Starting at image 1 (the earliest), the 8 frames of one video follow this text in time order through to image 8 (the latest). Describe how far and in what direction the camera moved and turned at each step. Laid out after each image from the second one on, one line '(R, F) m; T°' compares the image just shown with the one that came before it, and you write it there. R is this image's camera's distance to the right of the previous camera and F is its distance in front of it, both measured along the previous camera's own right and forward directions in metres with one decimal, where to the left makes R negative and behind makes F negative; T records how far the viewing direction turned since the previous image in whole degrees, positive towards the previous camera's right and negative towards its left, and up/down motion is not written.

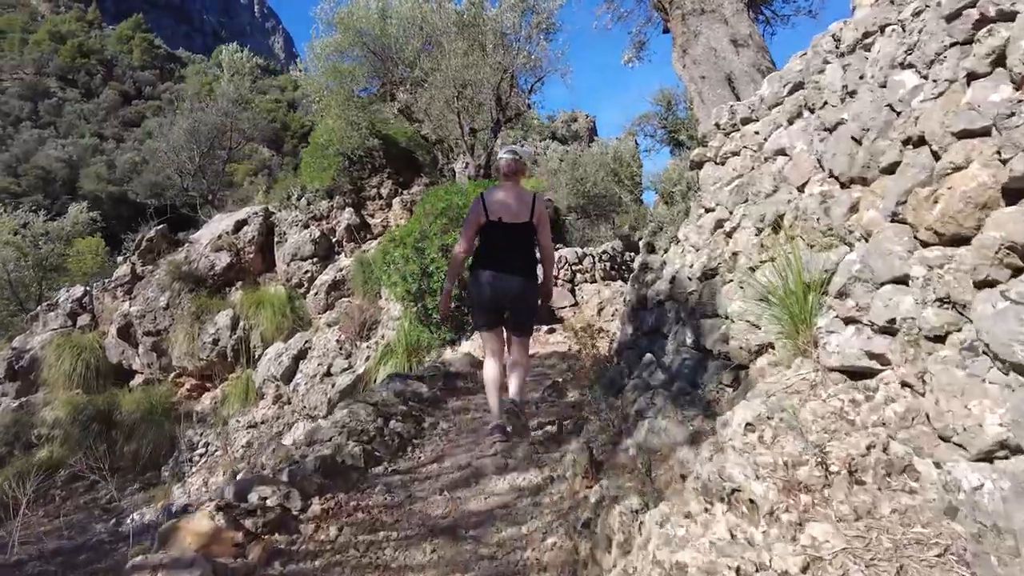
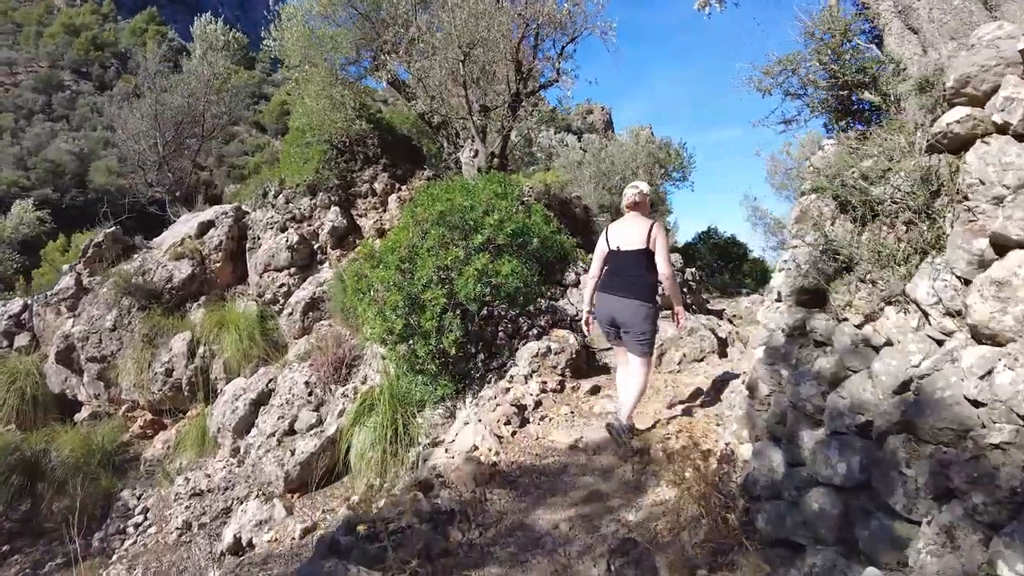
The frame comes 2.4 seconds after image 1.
(-0.1, +1.9) m; -1°
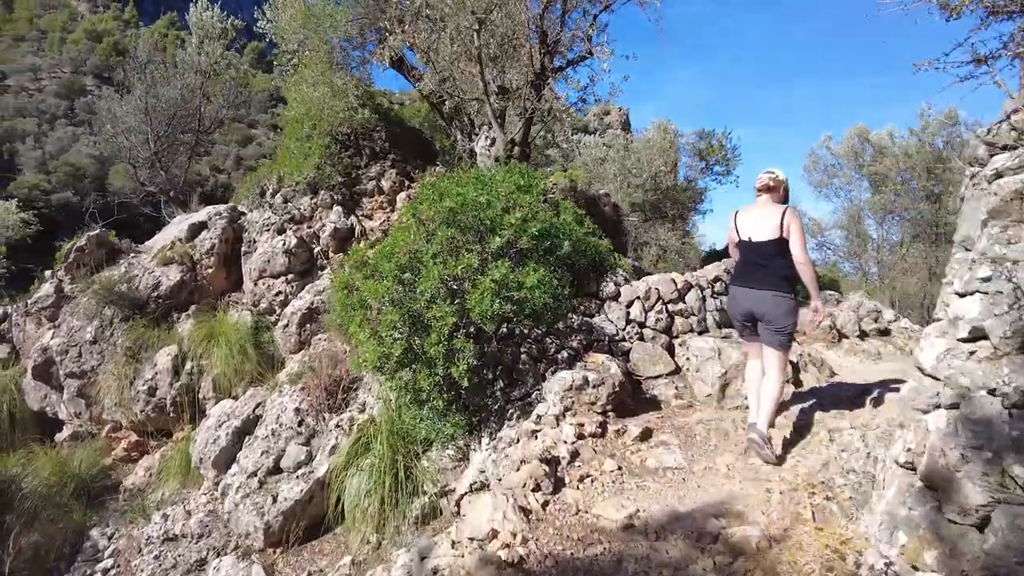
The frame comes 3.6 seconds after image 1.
(-0.1, +0.9) m; -1°
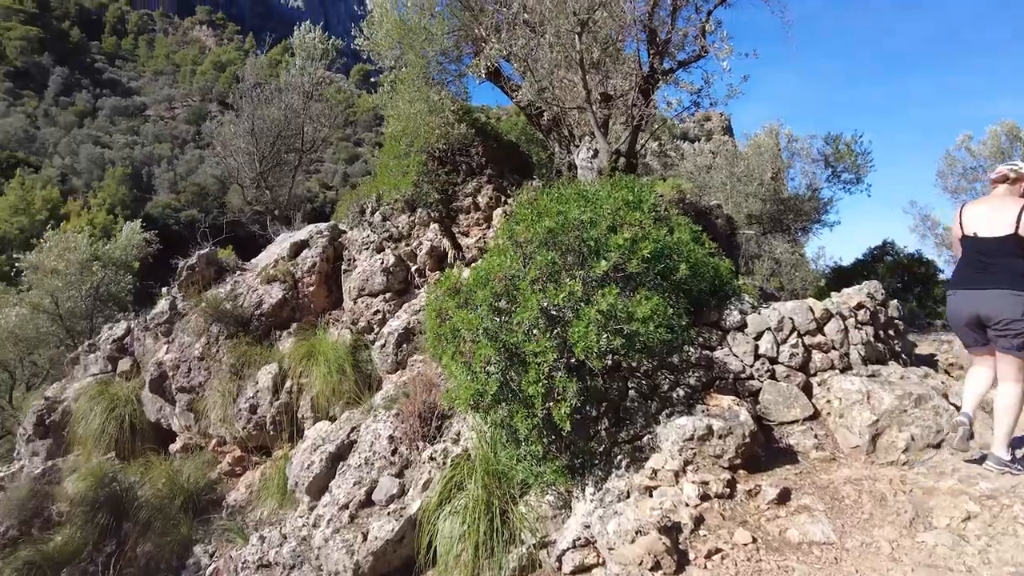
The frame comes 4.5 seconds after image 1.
(-0.1, +0.4) m; -8°
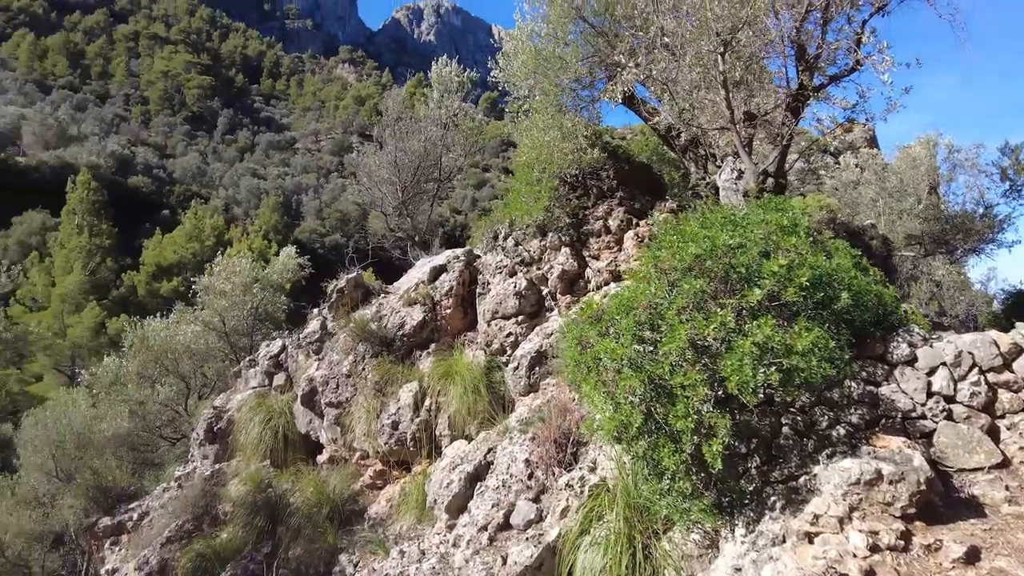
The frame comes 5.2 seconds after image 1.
(-0.1, 0.0) m; -11°
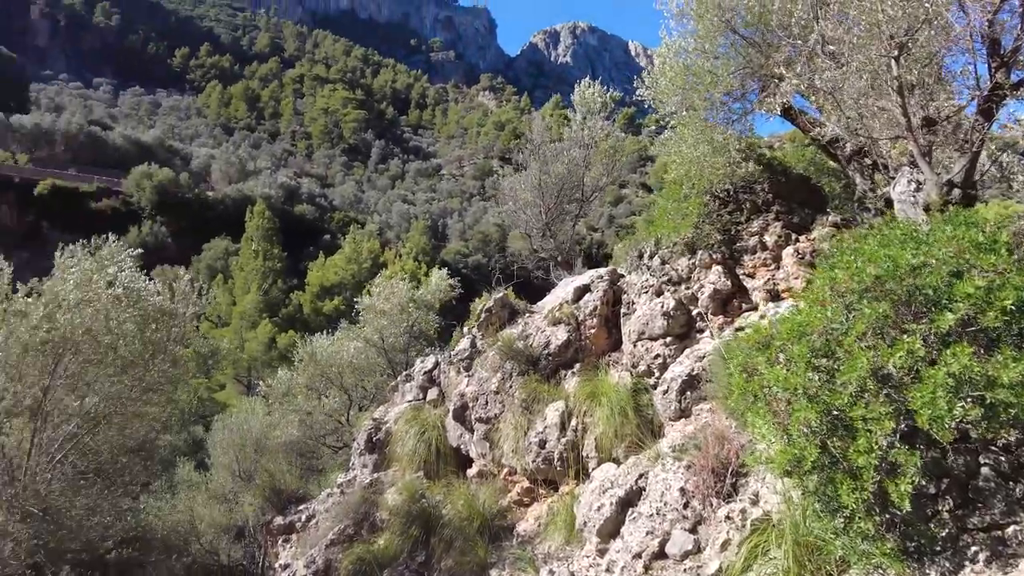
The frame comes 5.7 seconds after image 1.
(-0.1, 0.0) m; -12°
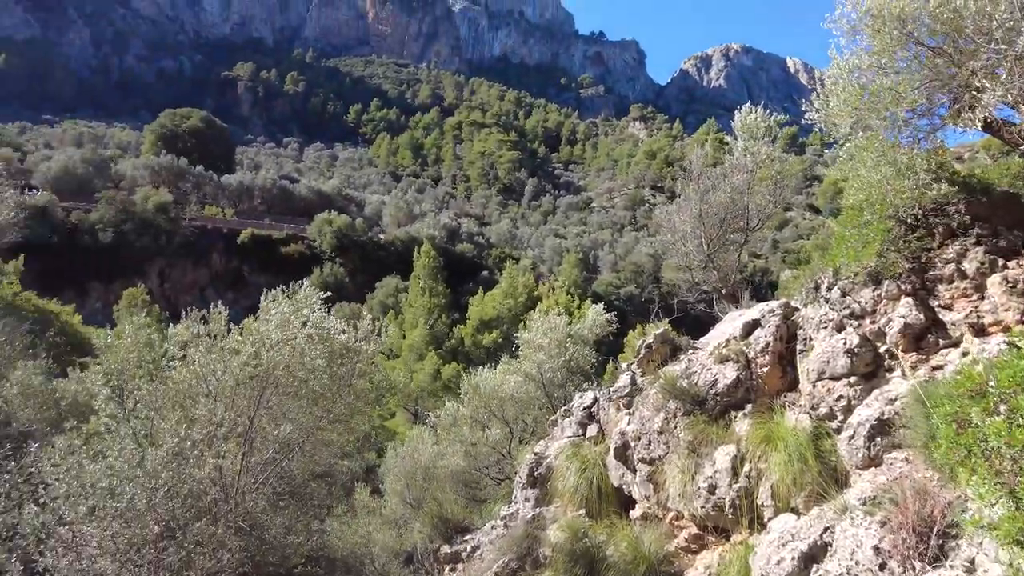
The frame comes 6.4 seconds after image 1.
(-0.1, 0.0) m; -13°
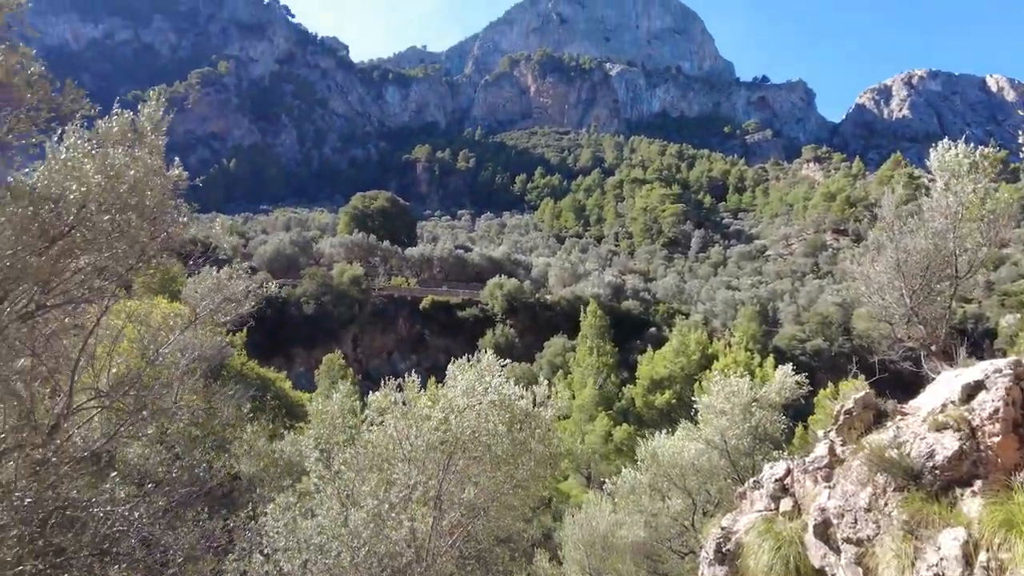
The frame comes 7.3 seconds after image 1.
(-0.1, -0.1) m; -14°
